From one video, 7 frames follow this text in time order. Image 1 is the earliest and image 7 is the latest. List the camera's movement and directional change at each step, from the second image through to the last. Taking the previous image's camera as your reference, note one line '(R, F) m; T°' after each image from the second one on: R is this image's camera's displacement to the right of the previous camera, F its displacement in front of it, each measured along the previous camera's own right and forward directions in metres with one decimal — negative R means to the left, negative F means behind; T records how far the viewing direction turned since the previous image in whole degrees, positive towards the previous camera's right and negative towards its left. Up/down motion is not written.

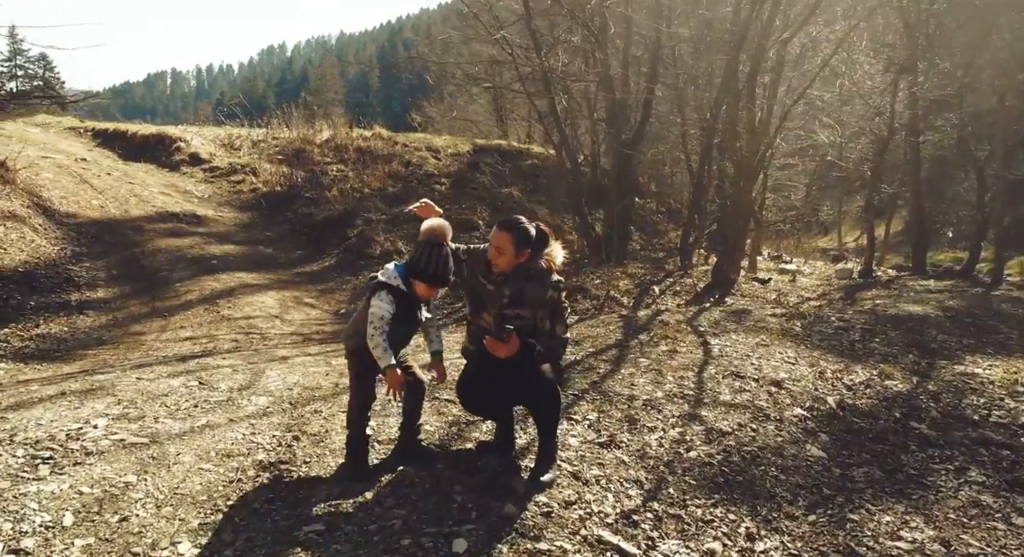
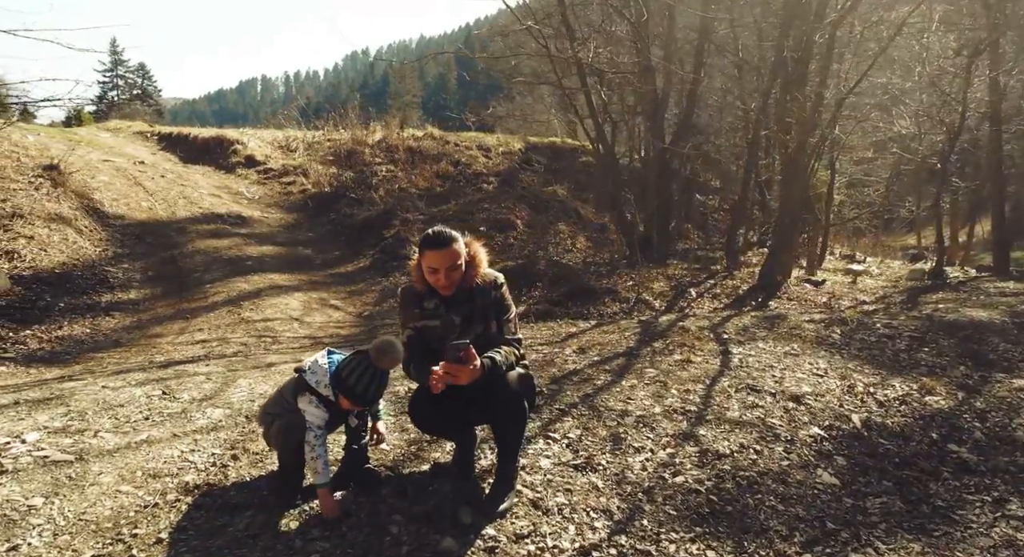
(+0.4, +0.3) m; -4°
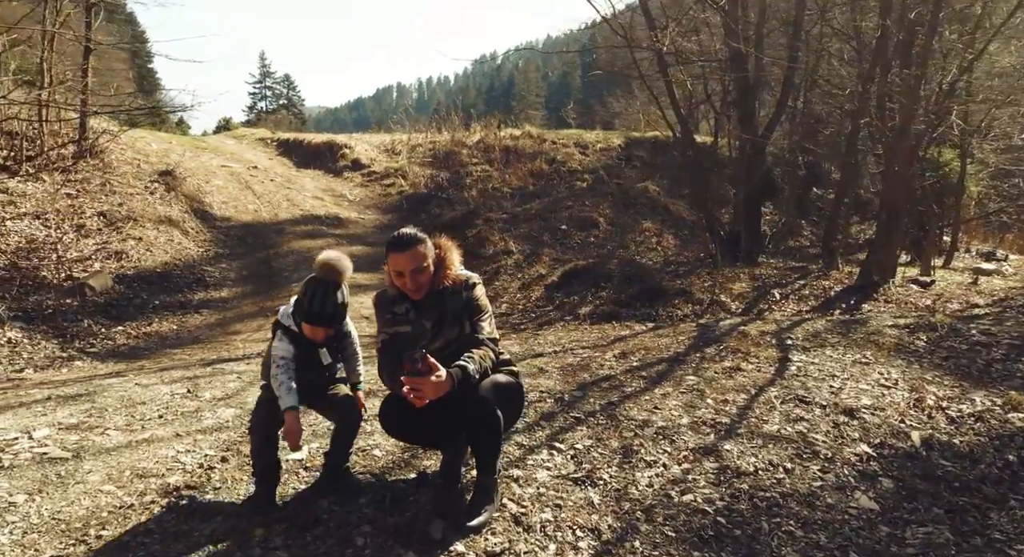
(+0.4, +0.2) m; -8°
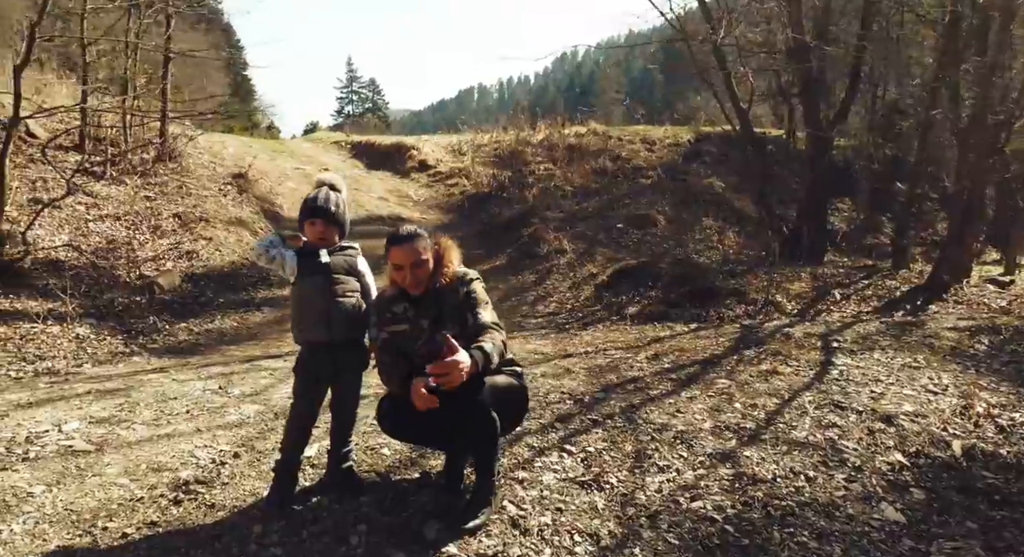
(+0.2, 0.0) m; -5°
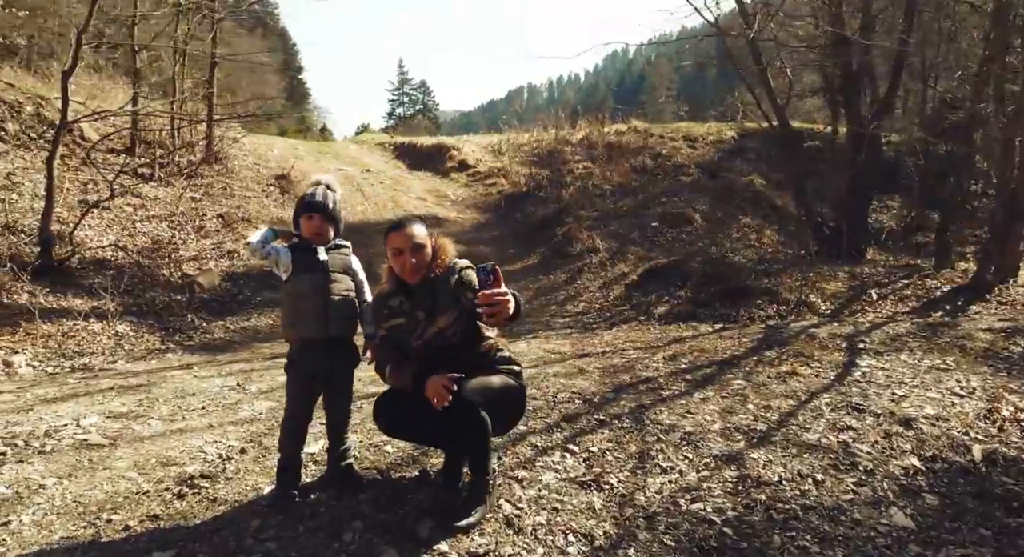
(+0.2, 0.0) m; -3°
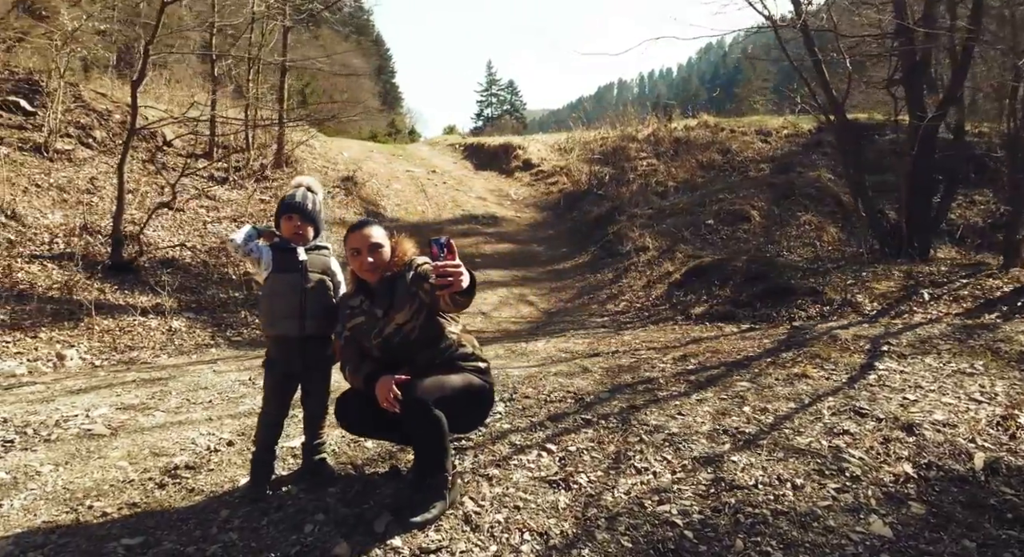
(+0.4, 0.0) m; -6°
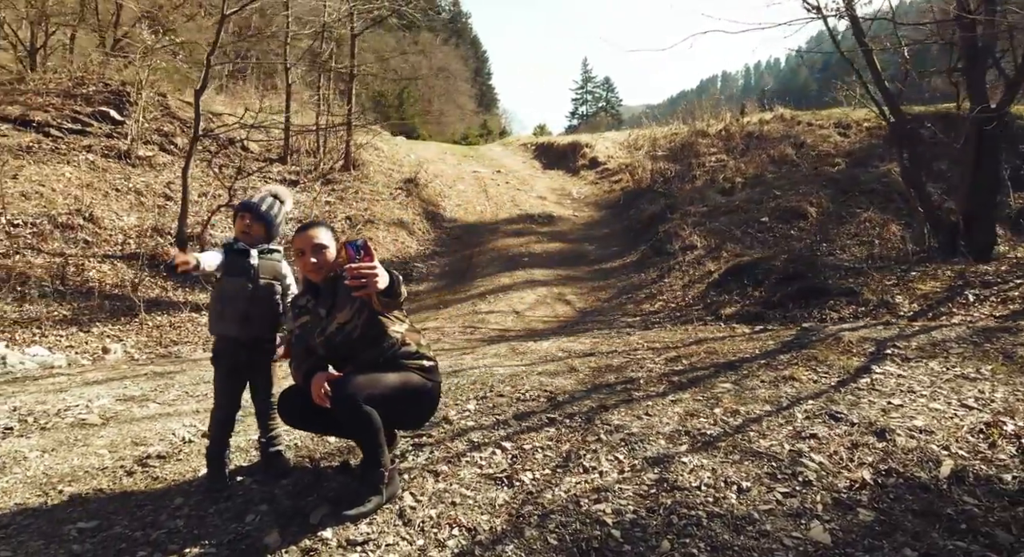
(+0.5, -0.1) m; -6°
